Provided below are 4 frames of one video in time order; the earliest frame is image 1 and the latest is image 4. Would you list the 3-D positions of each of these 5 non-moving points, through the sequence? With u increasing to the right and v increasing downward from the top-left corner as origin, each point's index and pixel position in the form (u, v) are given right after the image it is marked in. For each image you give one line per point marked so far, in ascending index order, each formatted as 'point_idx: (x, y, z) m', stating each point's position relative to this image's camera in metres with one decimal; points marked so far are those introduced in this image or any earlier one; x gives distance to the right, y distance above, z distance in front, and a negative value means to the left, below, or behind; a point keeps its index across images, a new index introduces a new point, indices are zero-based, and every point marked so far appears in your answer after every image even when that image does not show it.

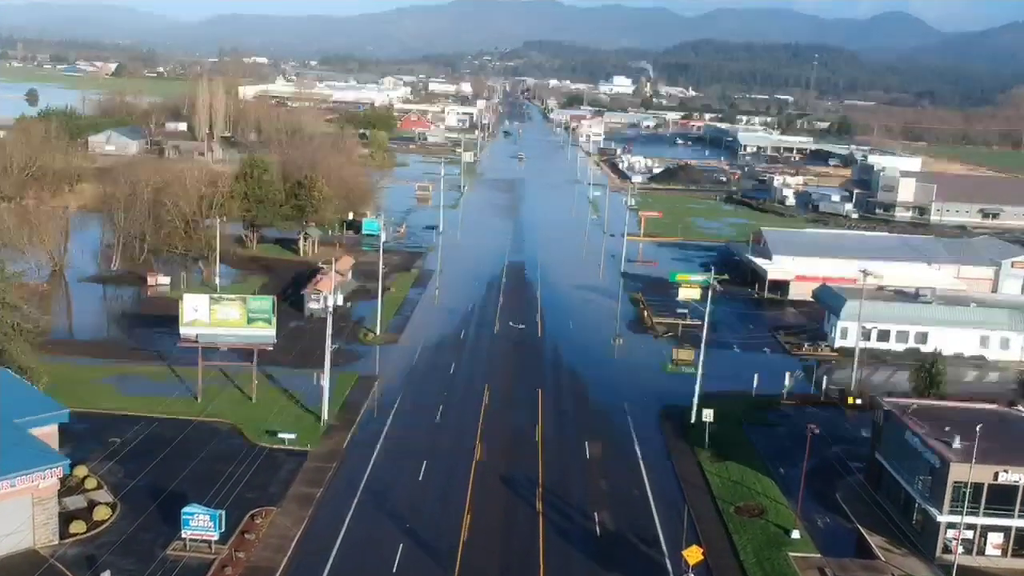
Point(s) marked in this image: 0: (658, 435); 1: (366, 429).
0: (+3.1, -3.1, +19.9) m
1: (-3.0, -2.9, +19.5) m
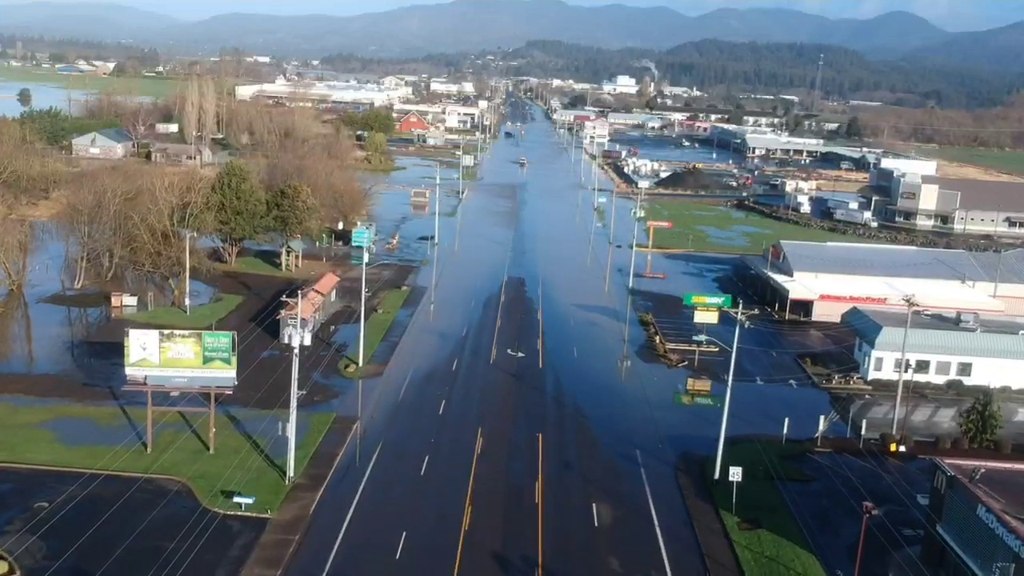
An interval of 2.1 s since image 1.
0: (+3.0, -3.8, +17.3) m
1: (-3.1, -3.6, +16.9) m
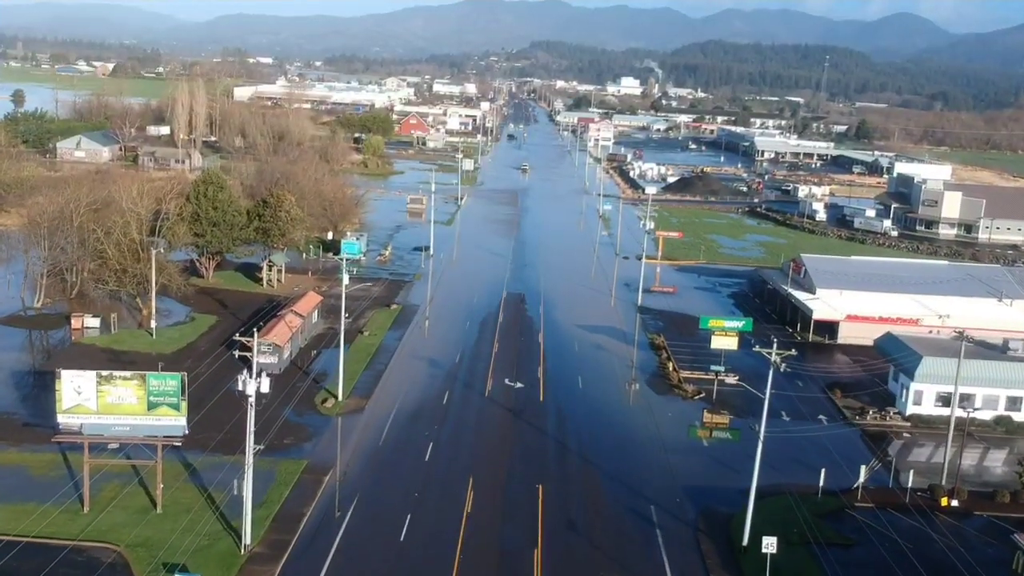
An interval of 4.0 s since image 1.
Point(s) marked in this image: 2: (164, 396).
0: (+2.9, -4.4, +14.8) m
1: (-3.2, -4.1, +14.4) m
2: (-5.6, -1.7, +15.1) m
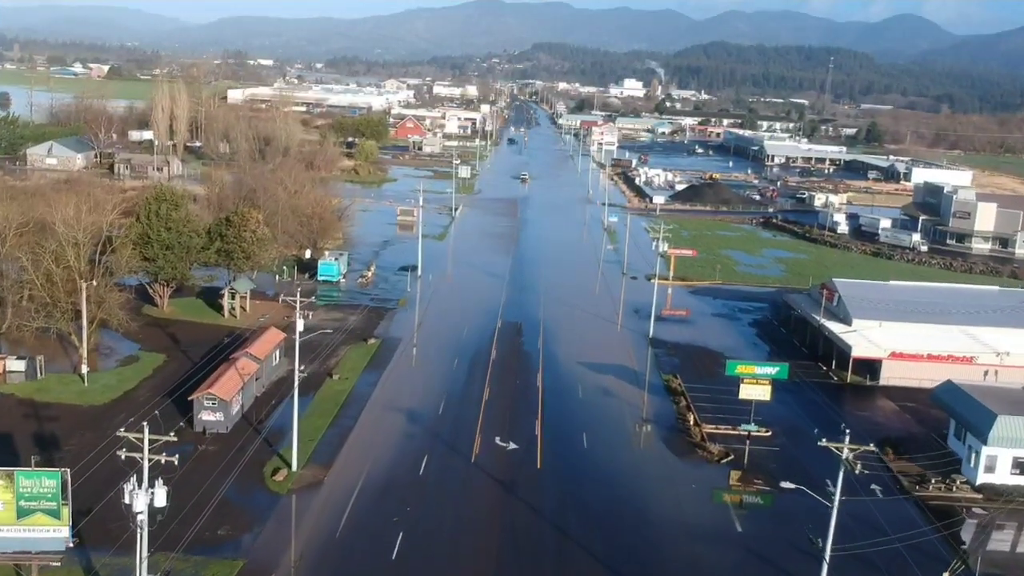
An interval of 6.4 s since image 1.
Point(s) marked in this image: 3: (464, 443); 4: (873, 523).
0: (+2.8, -5.2, +11.1) m
1: (-3.4, -5.0, +10.8) m
2: (-5.8, -2.6, +11.5) m
3: (-1.0, -3.2, +19.3) m
4: (+6.4, -4.1, +16.4) m
